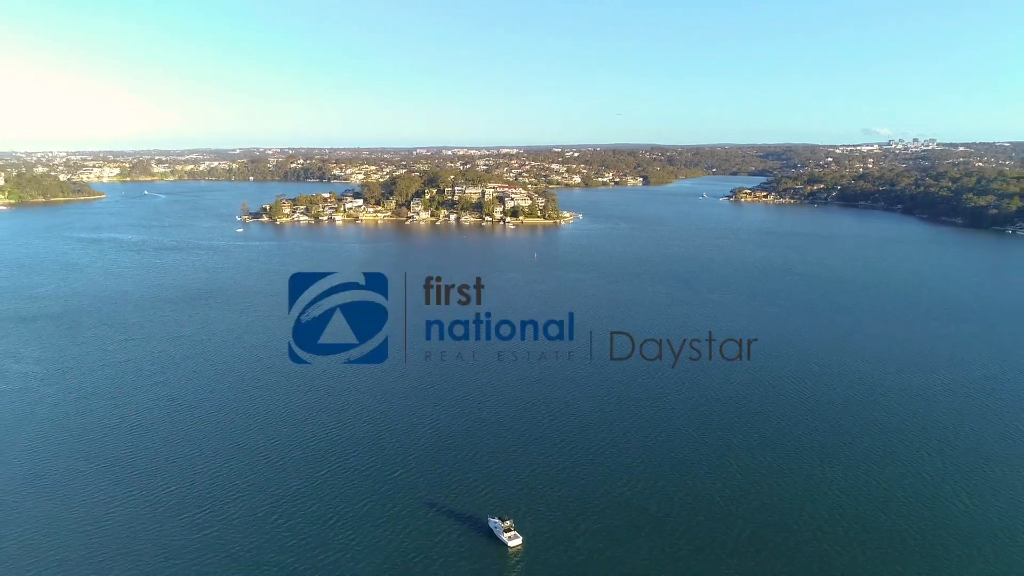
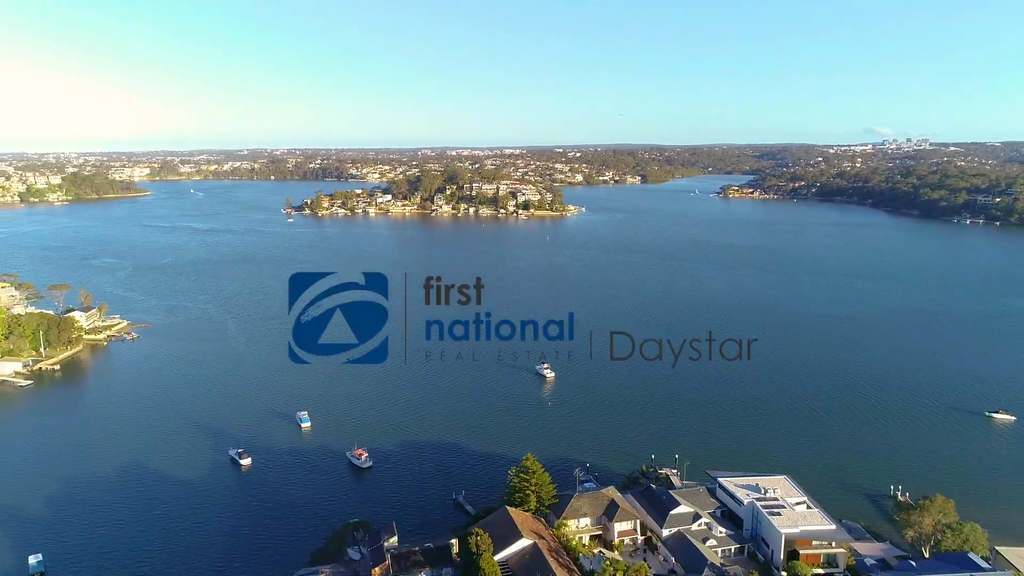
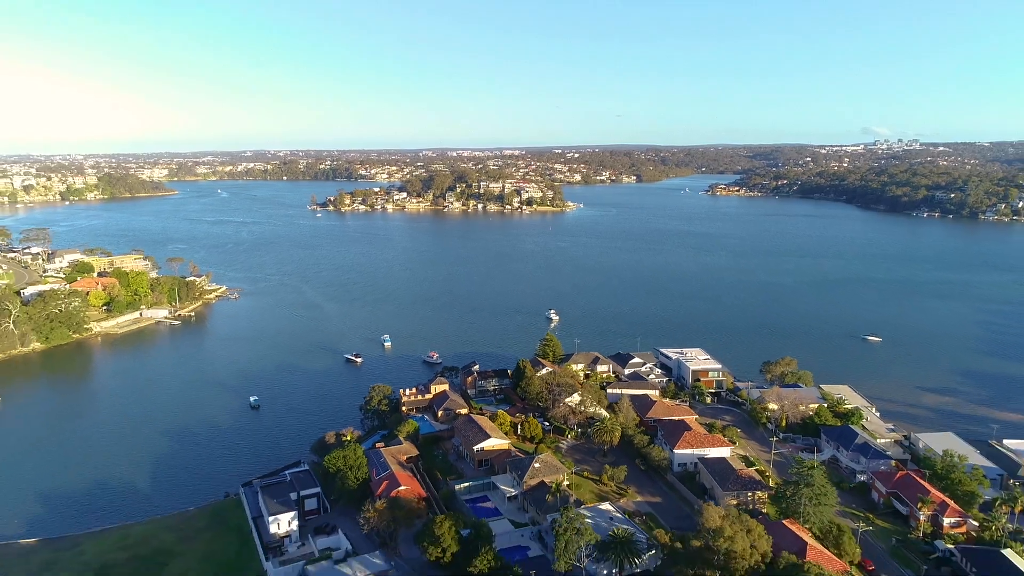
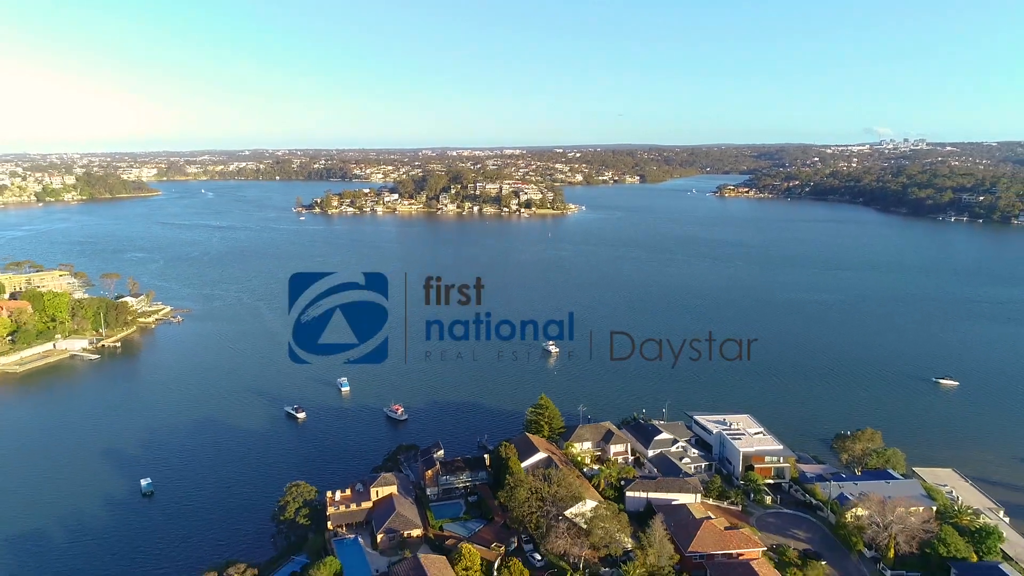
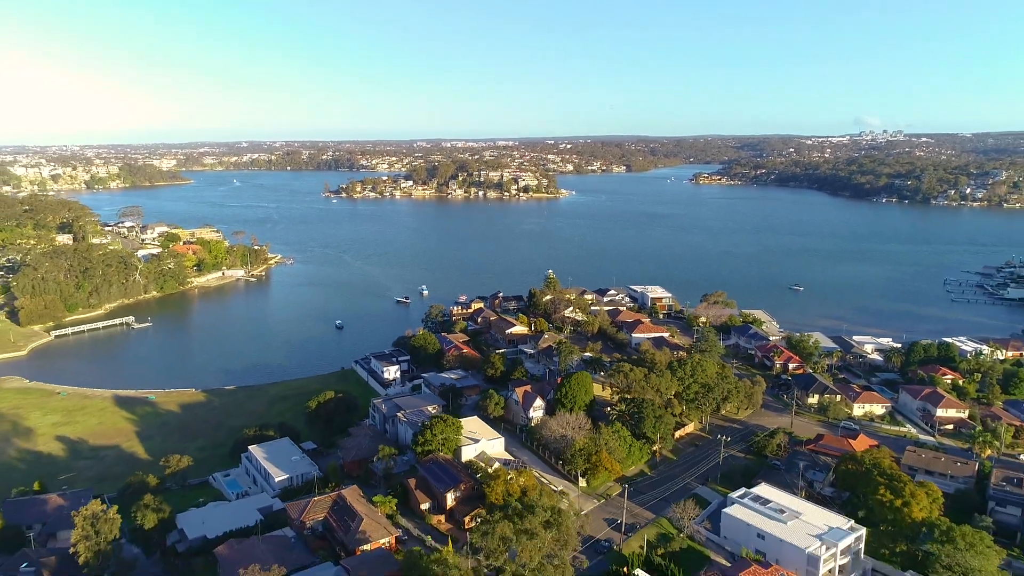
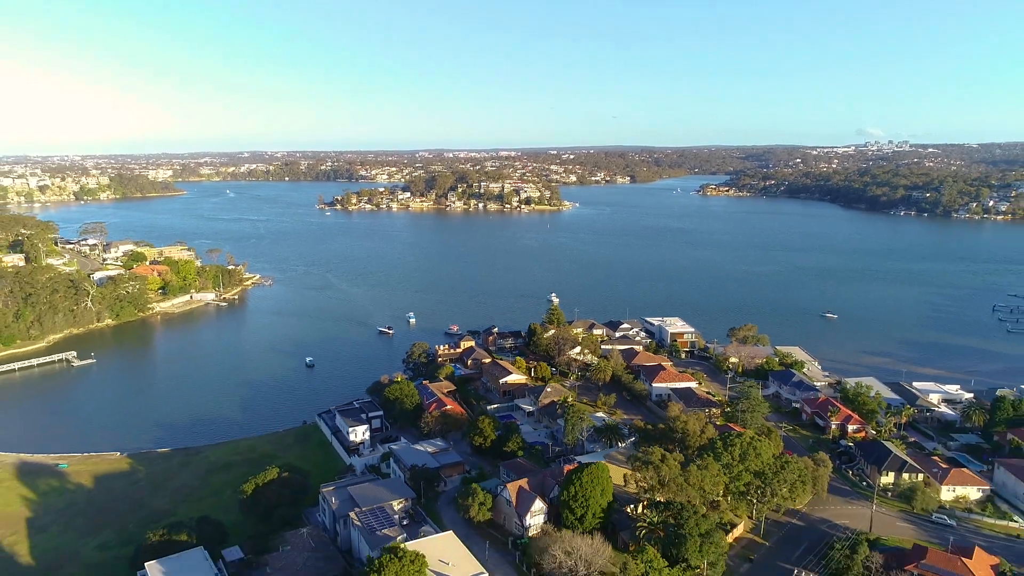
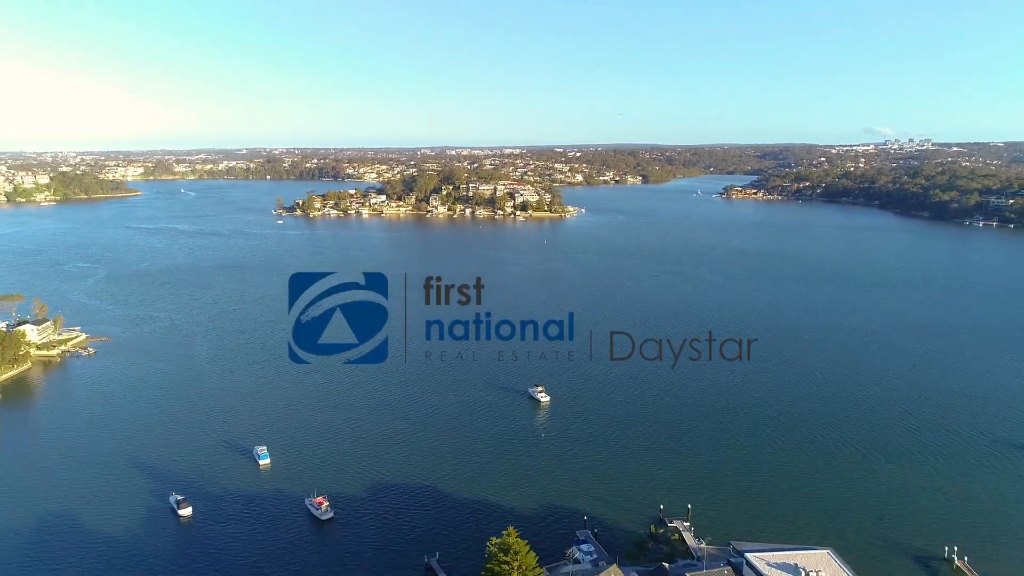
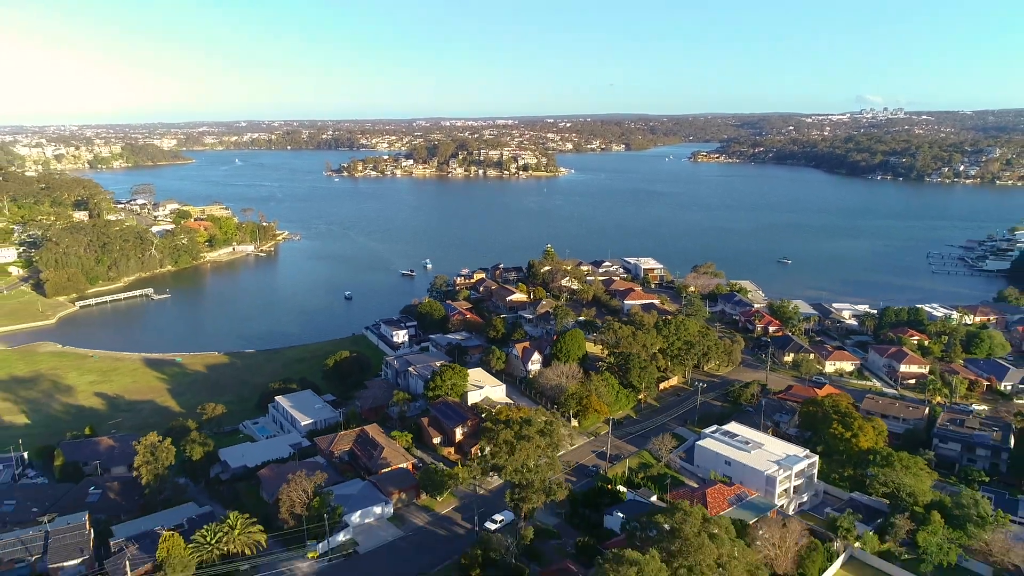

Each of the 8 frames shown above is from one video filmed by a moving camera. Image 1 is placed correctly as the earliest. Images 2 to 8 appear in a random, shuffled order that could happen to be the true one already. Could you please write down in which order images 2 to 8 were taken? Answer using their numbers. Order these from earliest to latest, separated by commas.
7, 2, 4, 3, 6, 5, 8
